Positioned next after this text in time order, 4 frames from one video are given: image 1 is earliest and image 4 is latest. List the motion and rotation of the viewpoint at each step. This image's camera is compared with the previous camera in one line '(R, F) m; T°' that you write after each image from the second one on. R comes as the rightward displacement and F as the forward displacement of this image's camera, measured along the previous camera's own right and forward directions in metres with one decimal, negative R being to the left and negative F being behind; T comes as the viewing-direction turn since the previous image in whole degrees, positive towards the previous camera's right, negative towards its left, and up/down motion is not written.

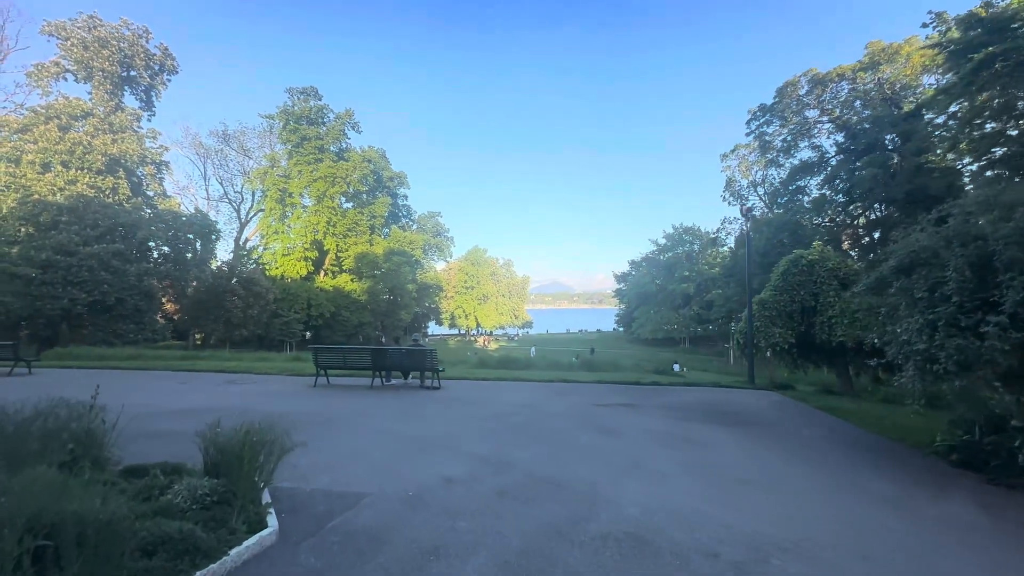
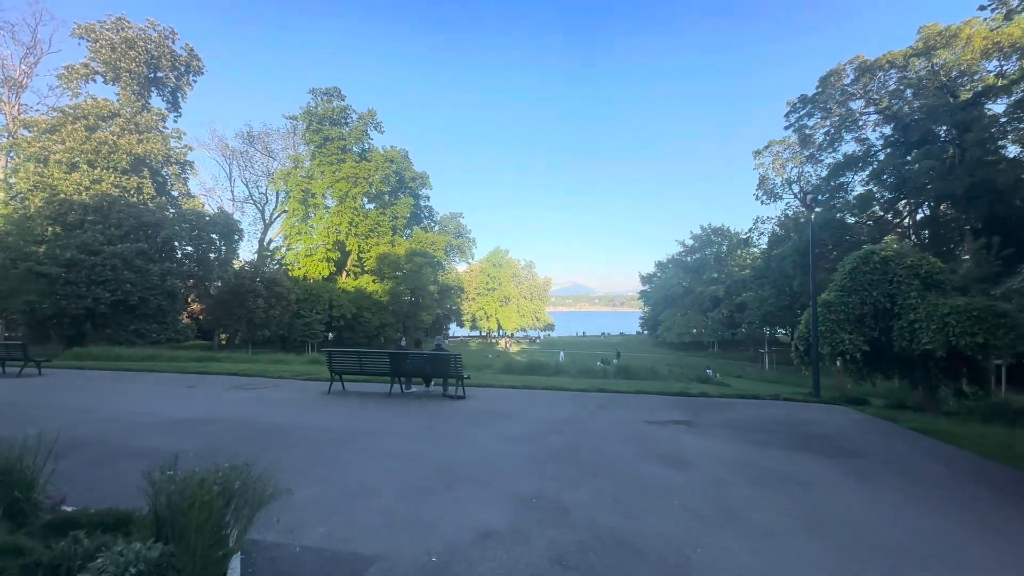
(-0.2, +1.5) m; -1°
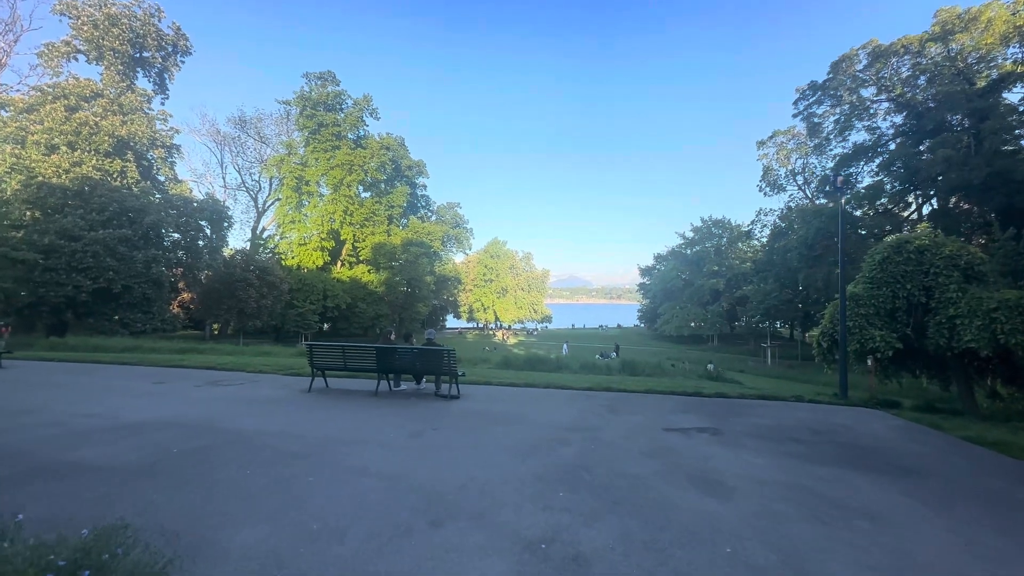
(0.0, +1.2) m; 0°
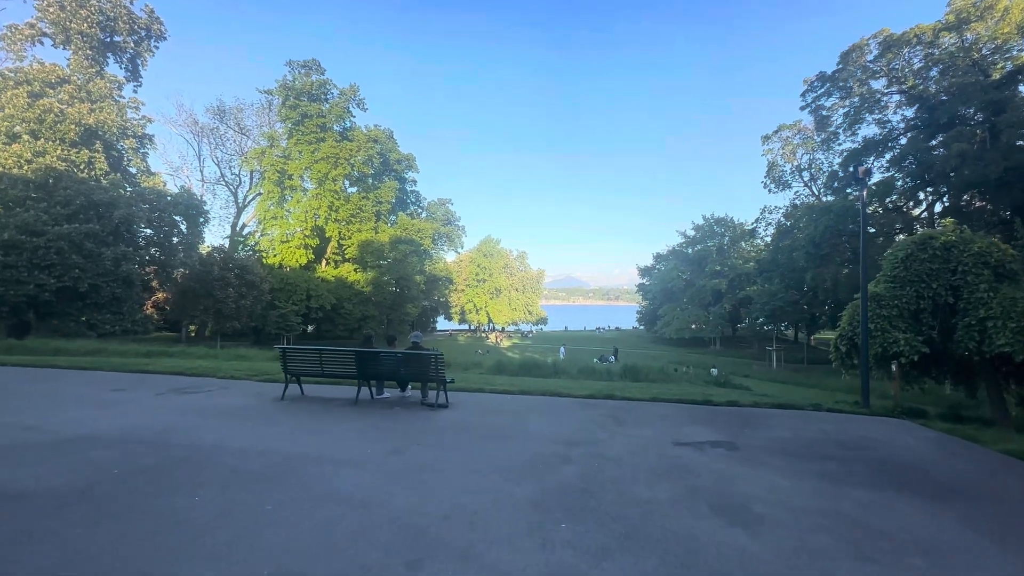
(-0.2, +2.0) m; +1°
